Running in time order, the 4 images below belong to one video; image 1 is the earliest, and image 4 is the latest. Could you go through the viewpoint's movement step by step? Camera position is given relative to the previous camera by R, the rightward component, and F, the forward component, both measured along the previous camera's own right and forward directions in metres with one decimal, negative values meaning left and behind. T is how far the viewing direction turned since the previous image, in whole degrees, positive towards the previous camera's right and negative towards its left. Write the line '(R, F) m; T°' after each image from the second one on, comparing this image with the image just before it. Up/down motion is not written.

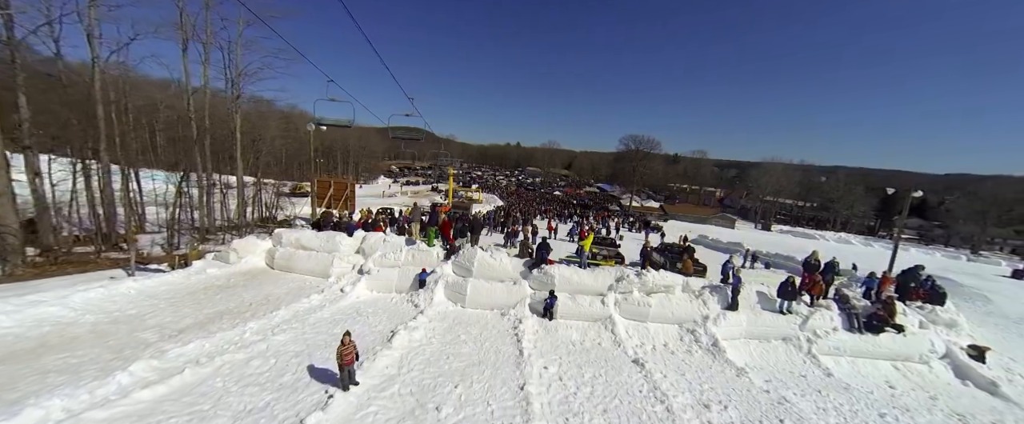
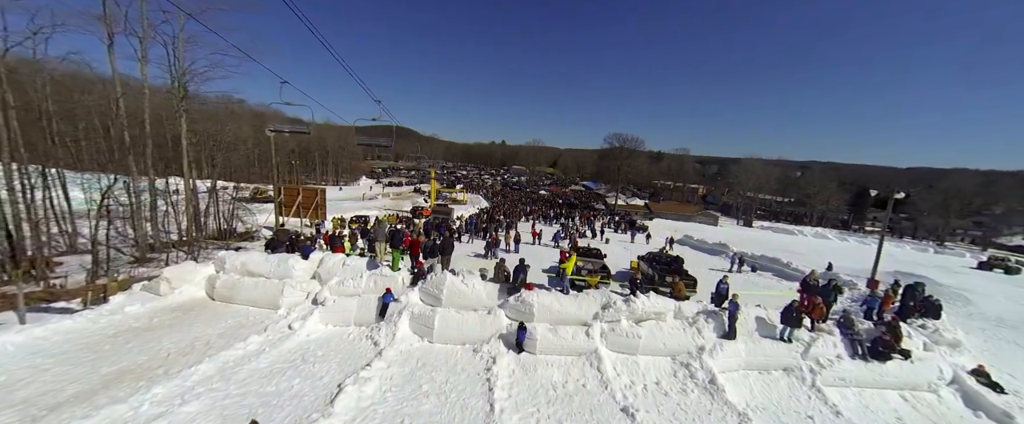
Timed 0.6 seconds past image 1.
(+0.3, +0.9) m; +2°
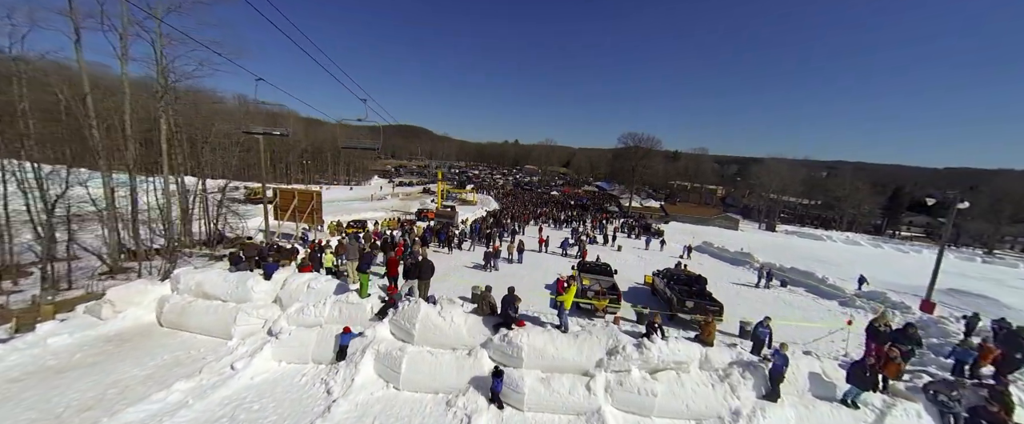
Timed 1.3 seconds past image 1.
(+0.5, +1.3) m; -2°
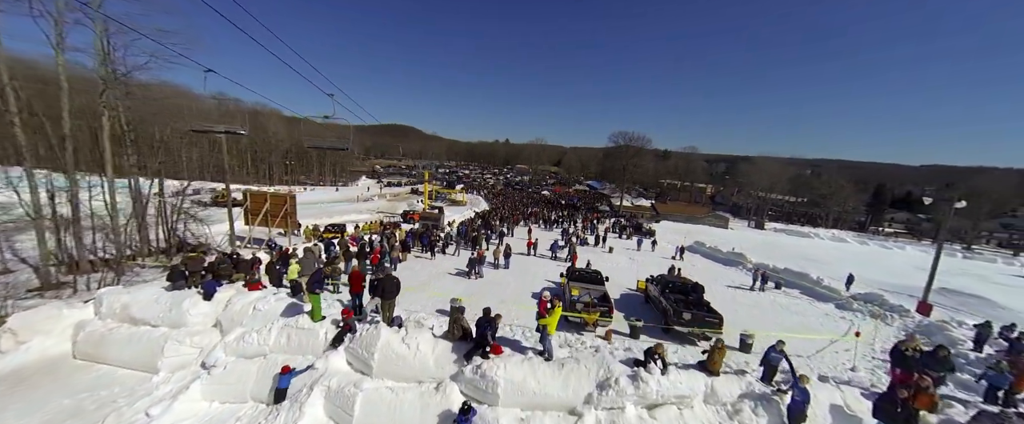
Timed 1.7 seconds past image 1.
(+0.3, +0.8) m; +1°
